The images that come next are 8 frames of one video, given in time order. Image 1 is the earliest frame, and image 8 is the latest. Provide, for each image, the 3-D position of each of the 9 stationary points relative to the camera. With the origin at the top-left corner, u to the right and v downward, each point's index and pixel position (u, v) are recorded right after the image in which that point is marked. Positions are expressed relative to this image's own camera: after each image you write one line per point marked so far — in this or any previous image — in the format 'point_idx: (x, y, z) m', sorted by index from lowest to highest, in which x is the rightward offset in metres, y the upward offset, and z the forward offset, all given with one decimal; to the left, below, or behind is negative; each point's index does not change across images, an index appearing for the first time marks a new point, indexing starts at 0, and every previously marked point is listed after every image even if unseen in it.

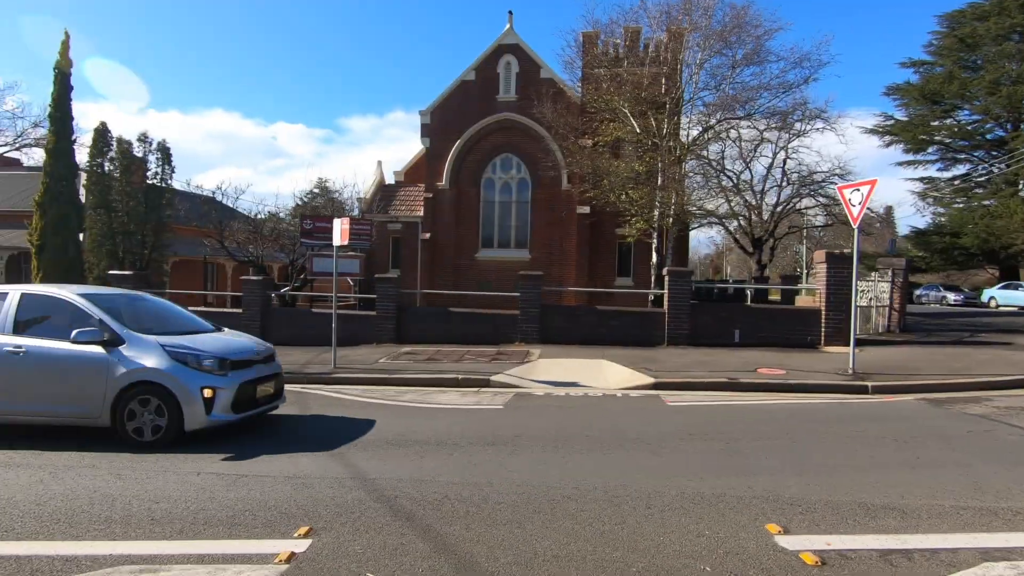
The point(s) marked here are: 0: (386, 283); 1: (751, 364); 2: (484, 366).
0: (-3.0, +0.1, +12.7) m
1: (+4.1, -1.3, +9.5) m
2: (-0.6, -1.4, +9.8) m
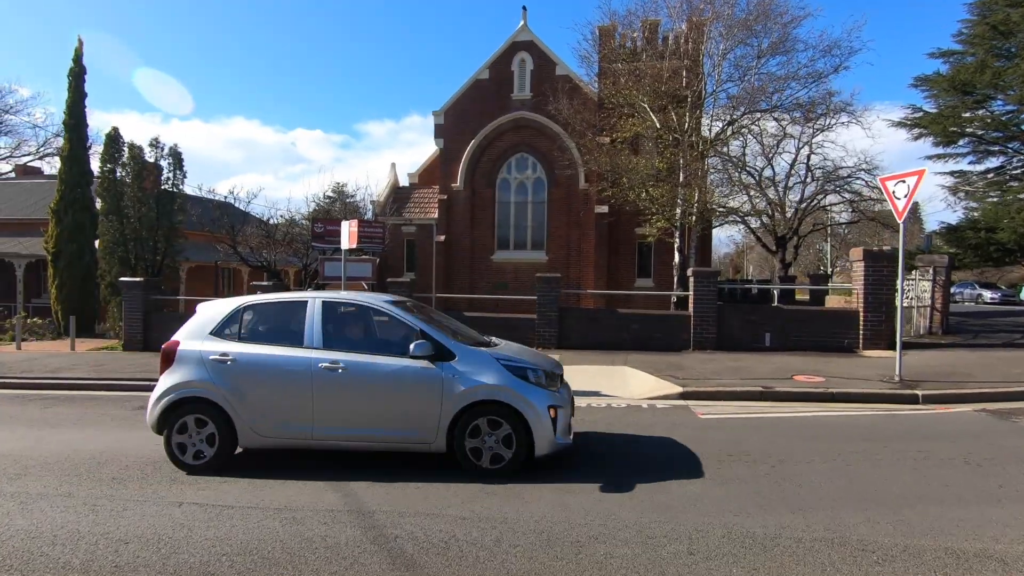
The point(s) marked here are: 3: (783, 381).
0: (-2.6, 0.0, +12.3) m
1: (+4.4, -1.4, +8.8) m
2: (-0.3, -1.5, +9.3) m
3: (+4.1, -1.4, +8.2) m
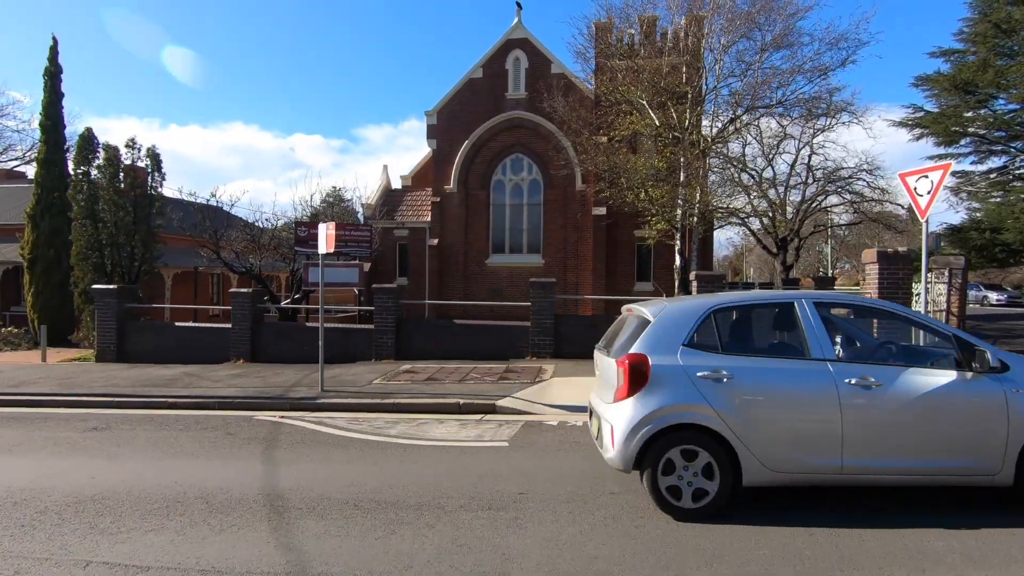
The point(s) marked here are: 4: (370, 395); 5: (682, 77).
0: (-2.8, -0.2, +11.6) m
1: (+4.3, -1.4, +8.2) m
2: (-0.4, -1.6, +8.6) m
3: (+4.0, -1.5, +7.5) m
4: (-2.2, -1.7, +8.5) m
5: (+4.7, +5.8, +14.9) m
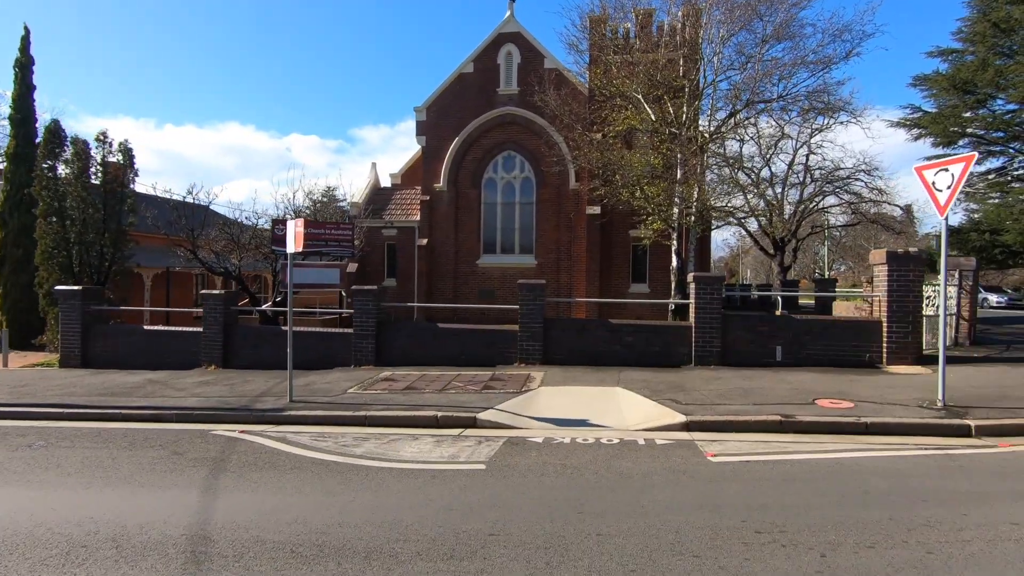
0: (-3.1, -0.2, +11.0) m
1: (+4.0, -1.5, +7.6) m
2: (-0.7, -1.6, +8.0) m
3: (+3.7, -1.5, +6.9) m
4: (-2.5, -1.7, +7.8) m
5: (+4.4, +5.7, +14.3) m
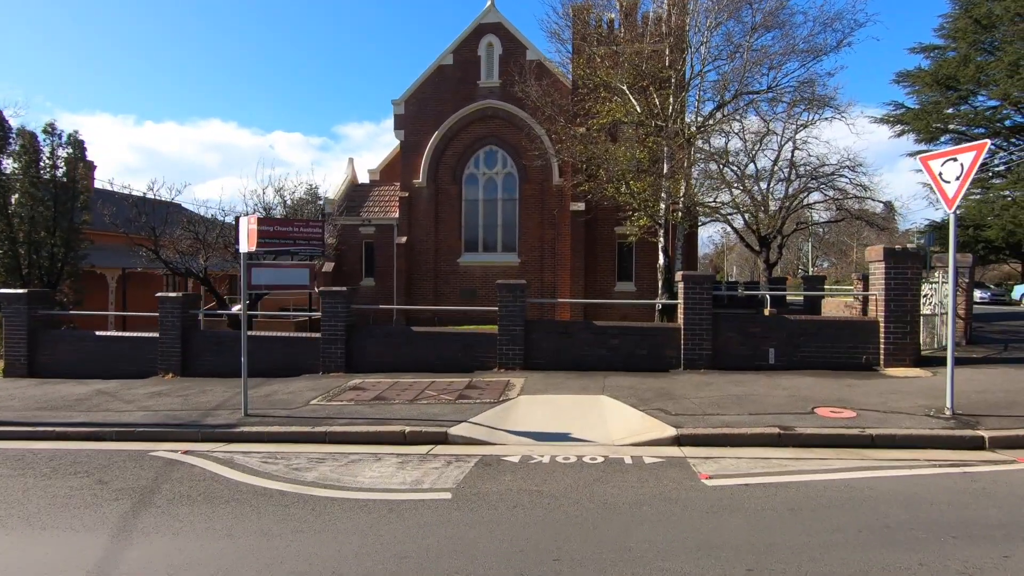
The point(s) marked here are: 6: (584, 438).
0: (-3.5, -0.2, +10.3) m
1: (+3.7, -1.5, +7.0) m
2: (-1.0, -1.6, +7.3) m
3: (+3.4, -1.5, +6.4) m
4: (-2.8, -1.7, +7.2) m
5: (+3.9, +5.8, +13.8) m
6: (+0.8, -1.8, +6.4) m
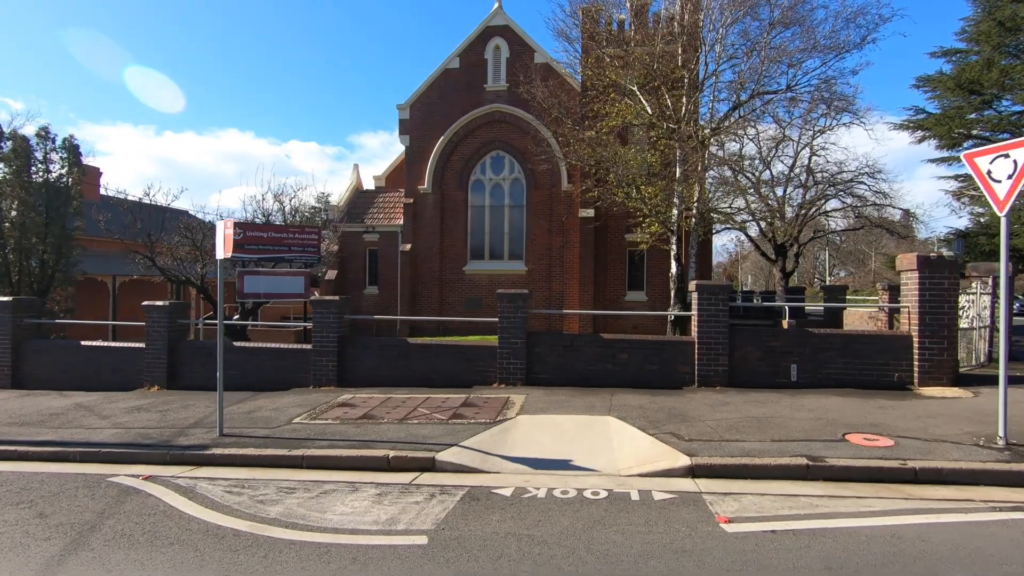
0: (-3.4, -0.4, +9.7) m
1: (+3.7, -1.6, +6.3) m
2: (-1.0, -1.8, +6.7) m
3: (+3.4, -1.6, +5.7) m
4: (-2.8, -1.9, +6.6) m
5: (+4.0, +5.5, +13.2) m
6: (+0.8, -1.9, +5.7) m
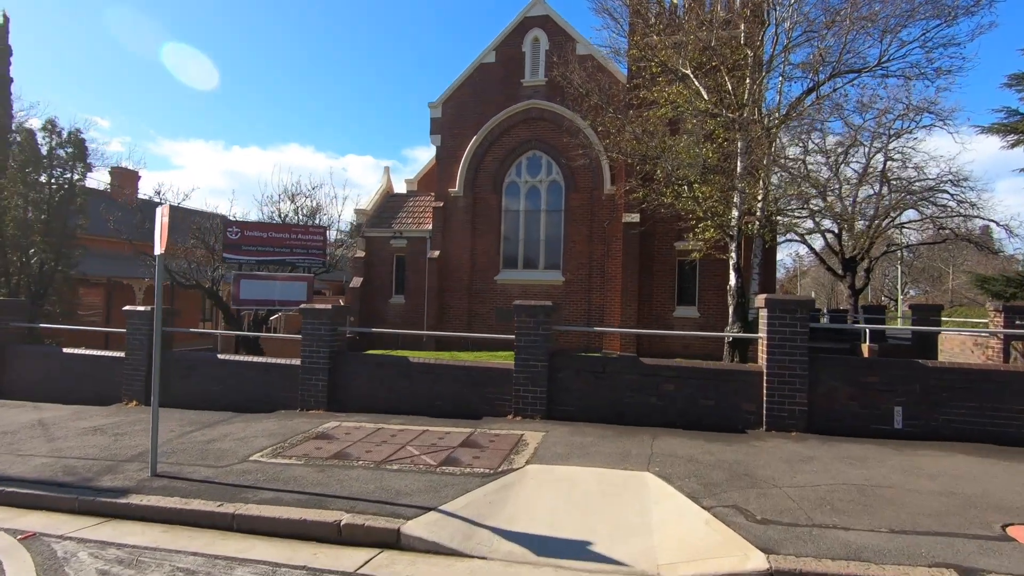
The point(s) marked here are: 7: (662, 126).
0: (-3.1, -0.5, +8.4) m
1: (+3.7, -1.8, +4.4) m
2: (-1.0, -1.9, +5.2) m
3: (+3.3, -1.8, +3.7) m
4: (-2.8, -1.9, +5.2) m
5: (+4.7, +5.2, +11.3) m
6: (+0.7, -2.0, +4.0) m
7: (+3.3, +3.5, +11.8) m
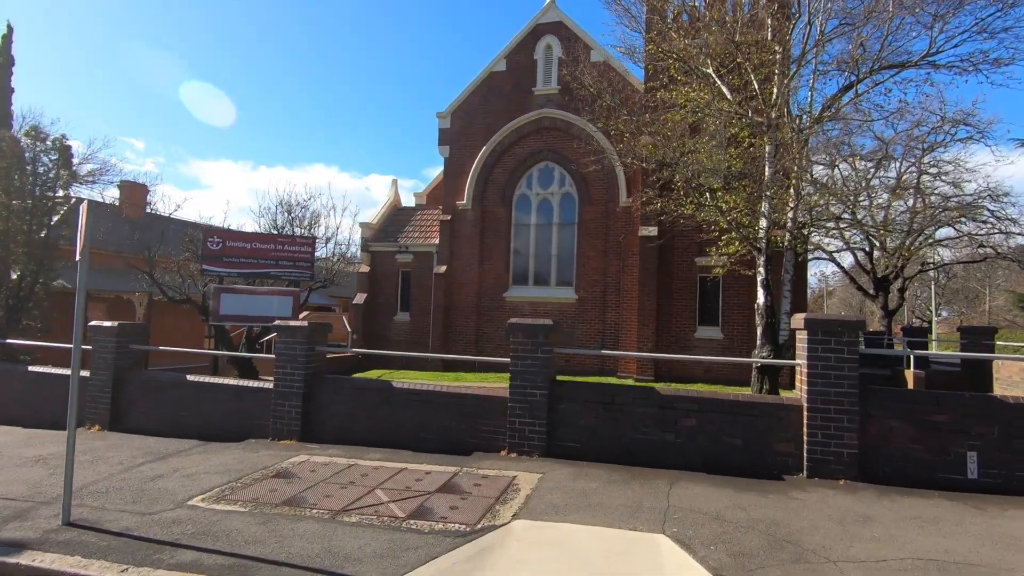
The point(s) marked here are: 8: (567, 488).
0: (-3.1, -0.7, +7.5) m
1: (+3.5, -1.9, +3.2) m
2: (-1.1, -2.0, +4.2) m
3: (+3.1, -1.9, +2.6) m
4: (-2.9, -2.0, +4.2) m
5: (+4.8, +4.8, +10.3) m
6: (+0.5, -2.0, +3.0) m
7: (+3.4, +3.2, +10.9) m
8: (+0.6, -2.0, +5.4) m
